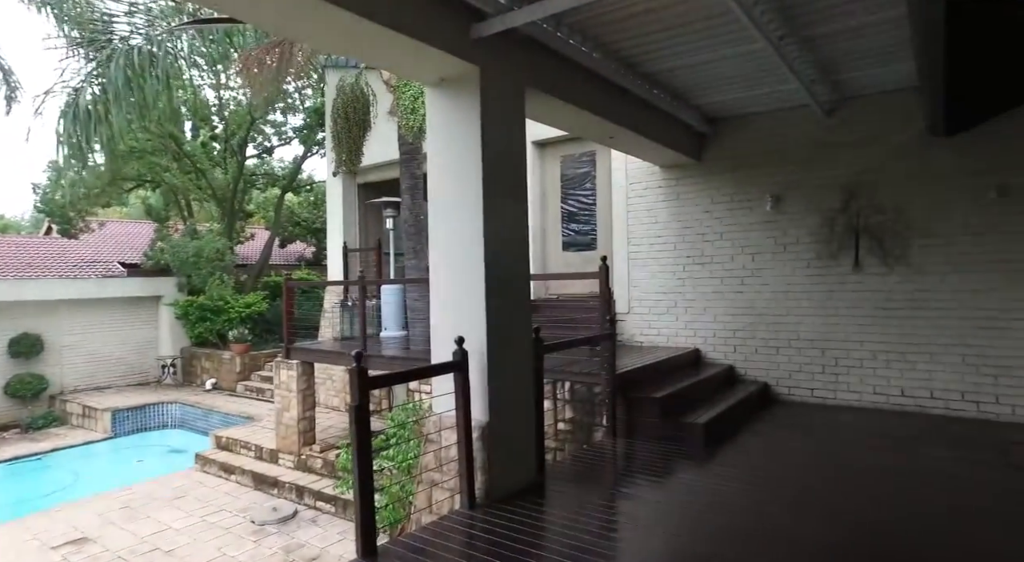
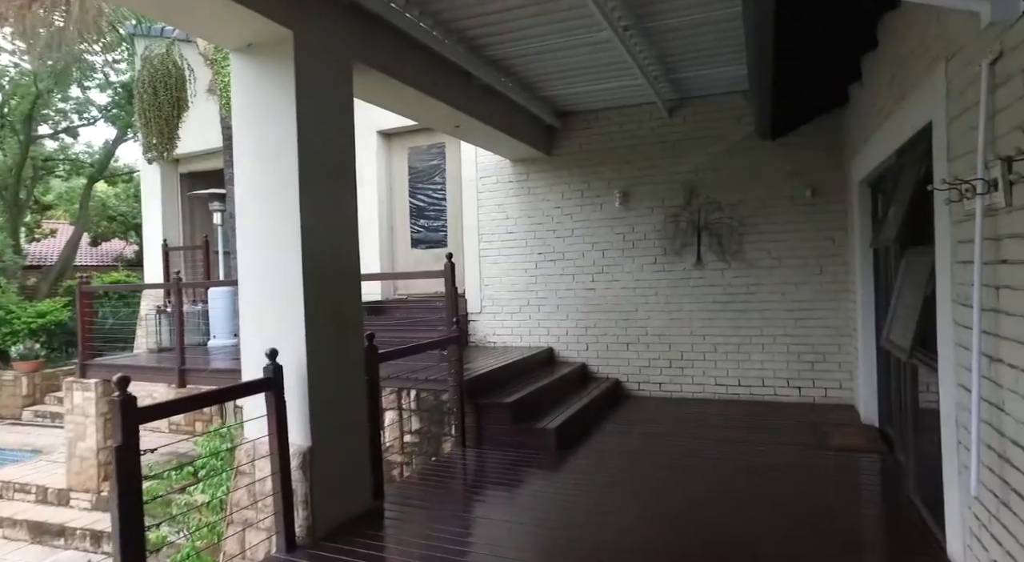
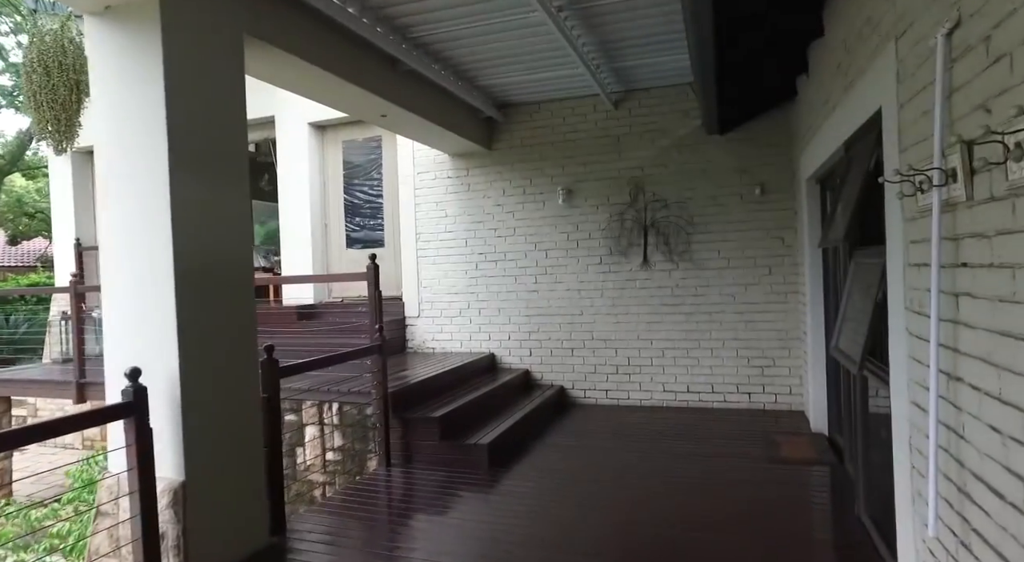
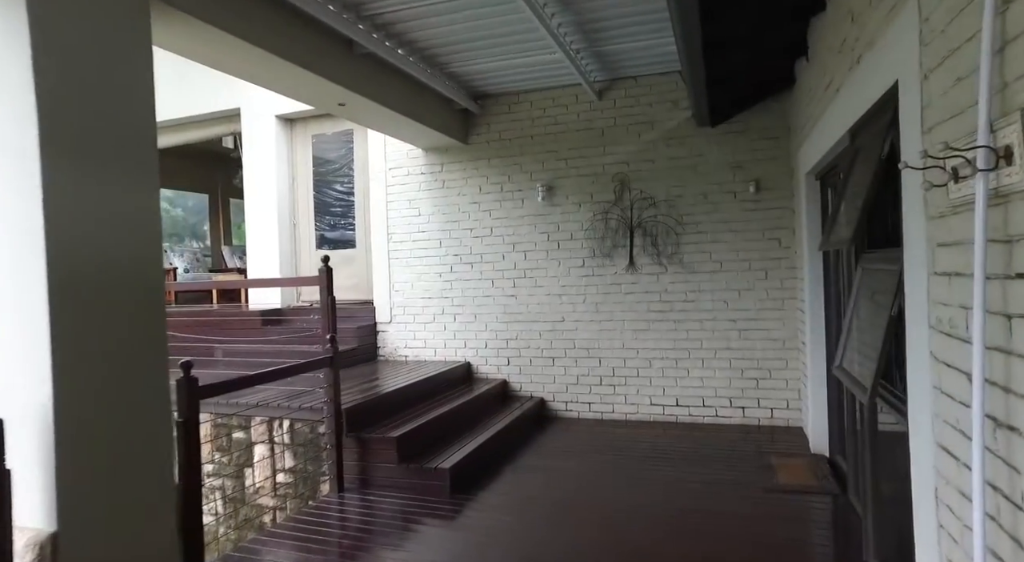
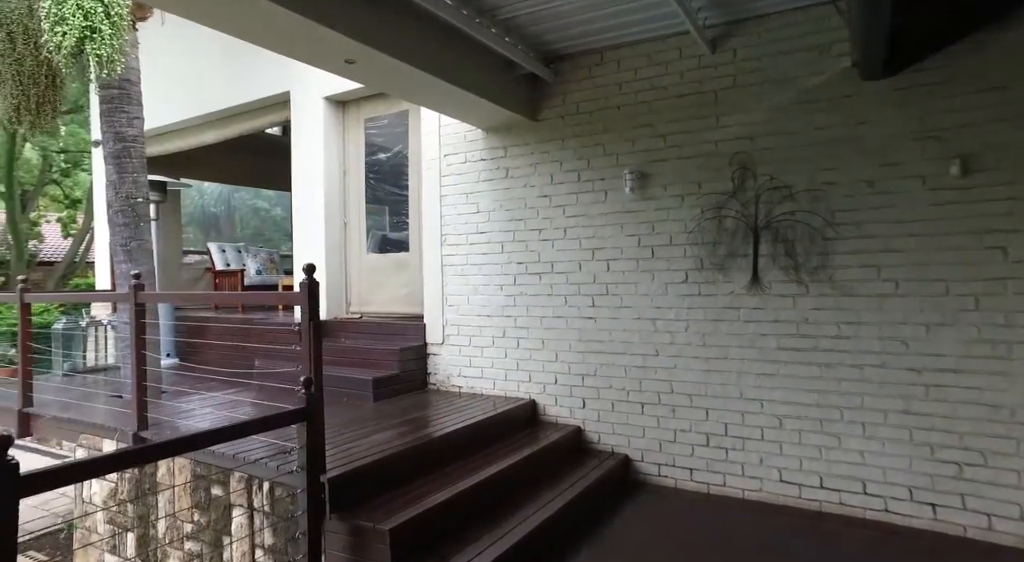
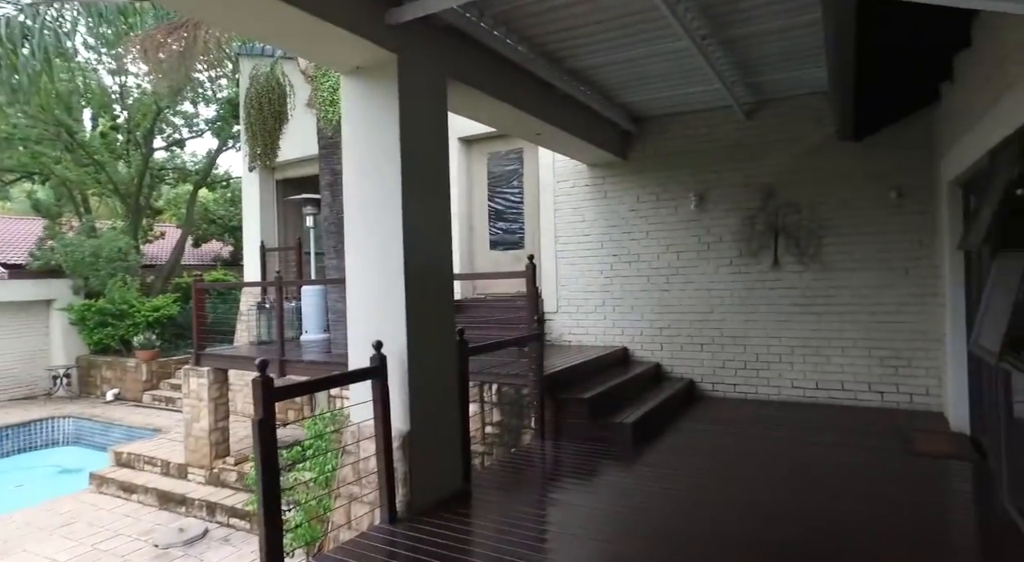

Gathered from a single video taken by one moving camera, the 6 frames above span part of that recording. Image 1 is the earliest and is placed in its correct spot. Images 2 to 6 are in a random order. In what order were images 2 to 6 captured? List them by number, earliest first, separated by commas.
6, 2, 3, 4, 5
